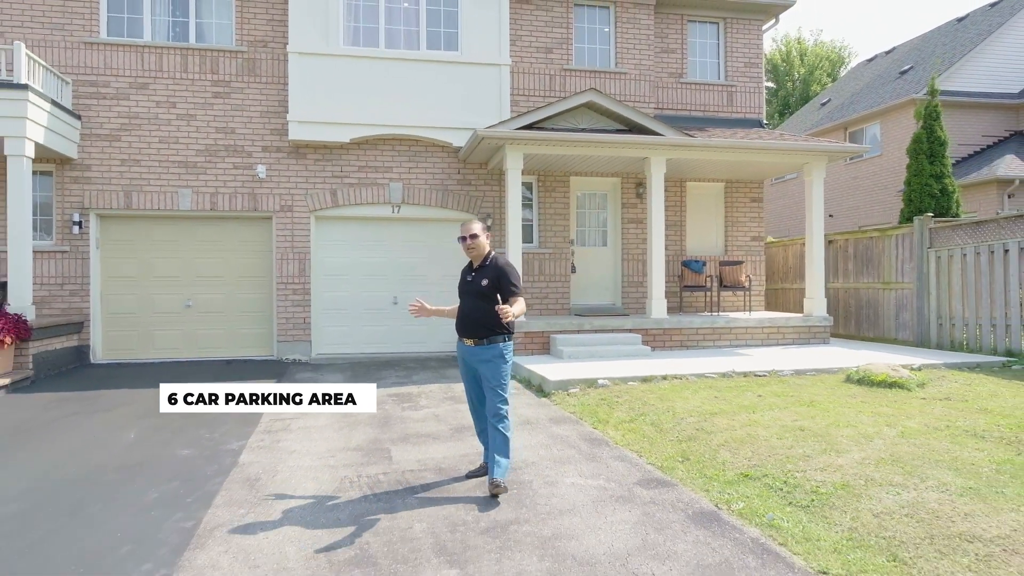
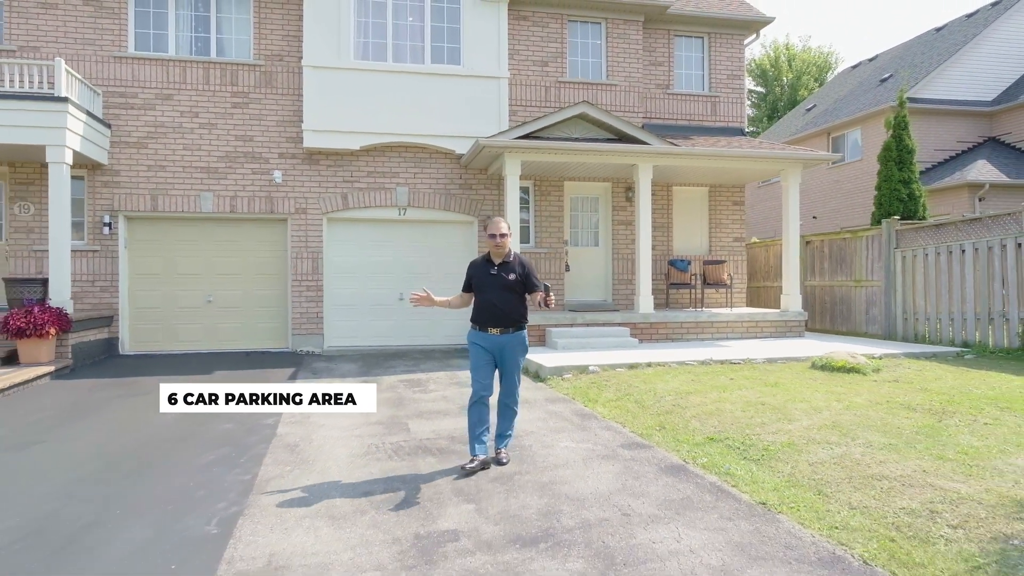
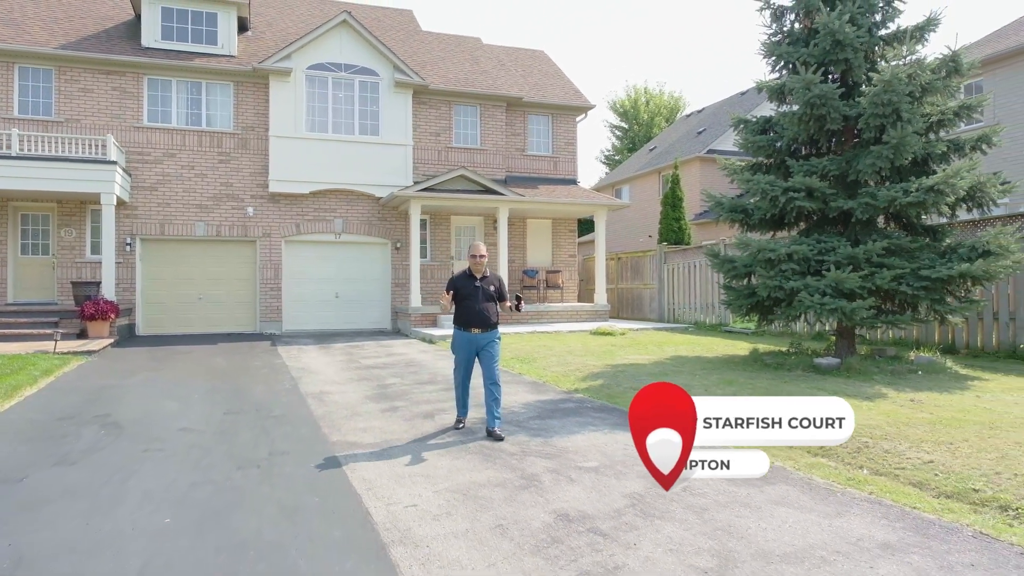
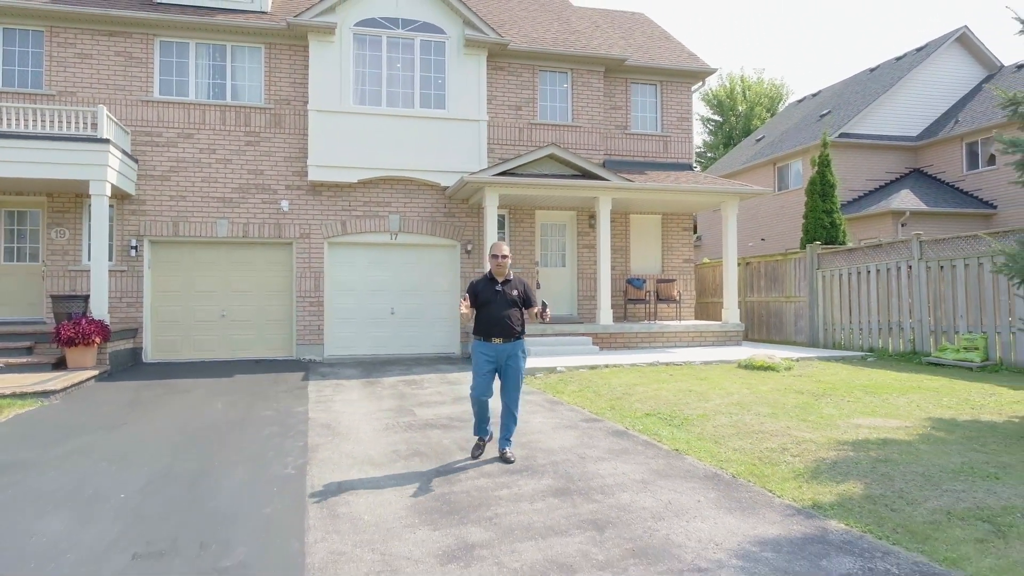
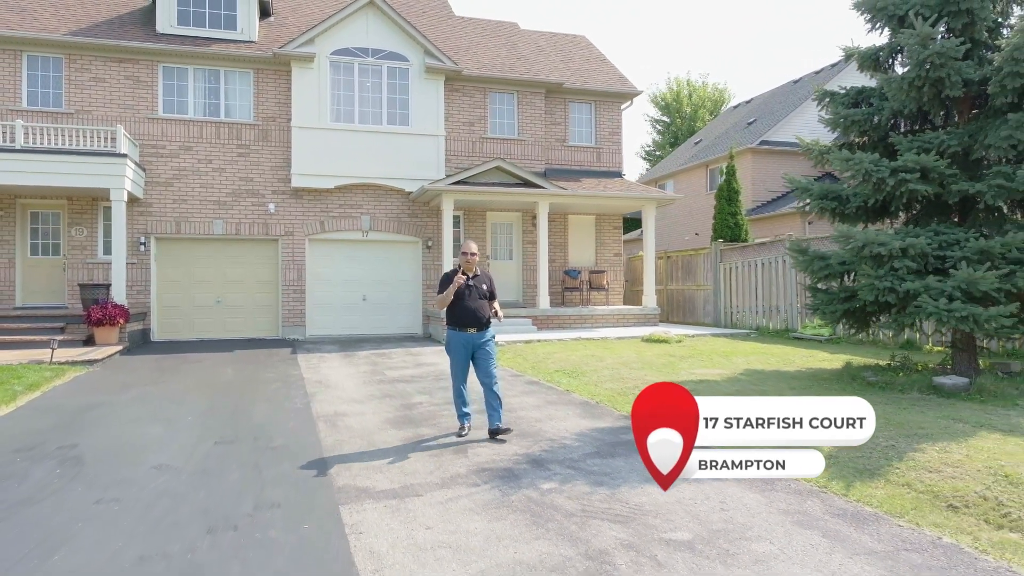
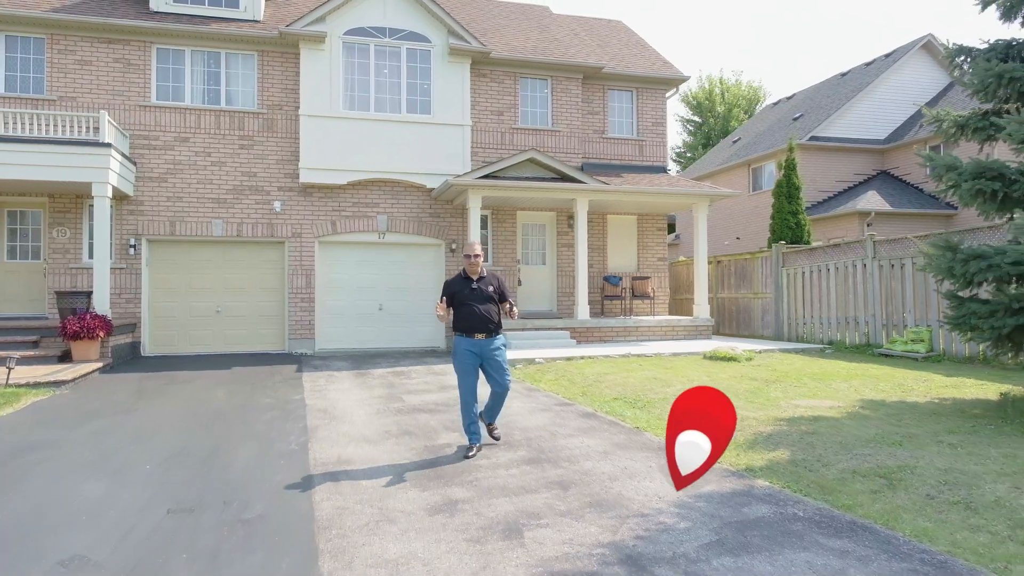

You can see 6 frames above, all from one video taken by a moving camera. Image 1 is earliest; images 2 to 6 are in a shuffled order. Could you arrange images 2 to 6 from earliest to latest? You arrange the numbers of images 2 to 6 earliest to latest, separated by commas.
2, 4, 6, 5, 3
